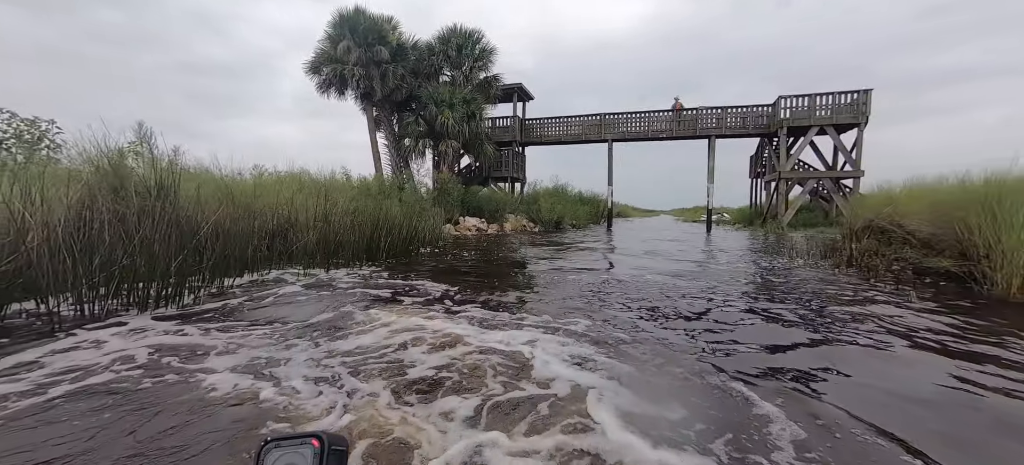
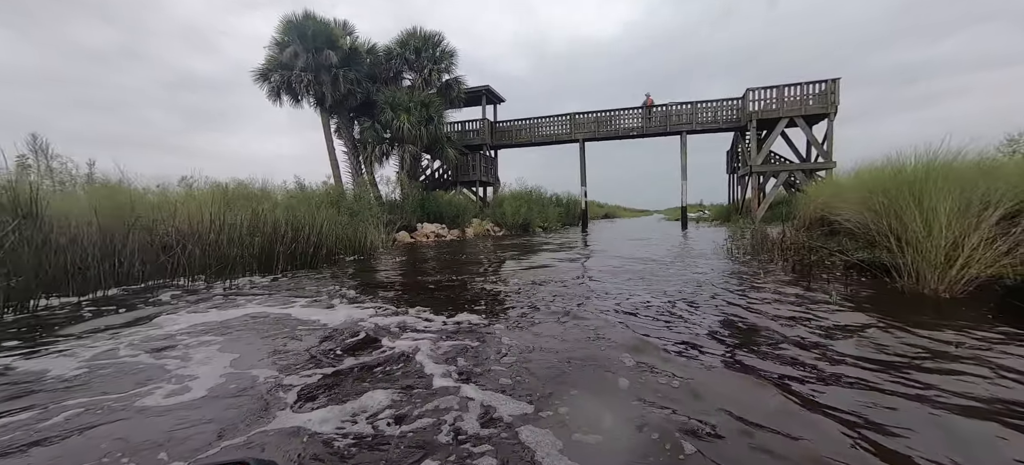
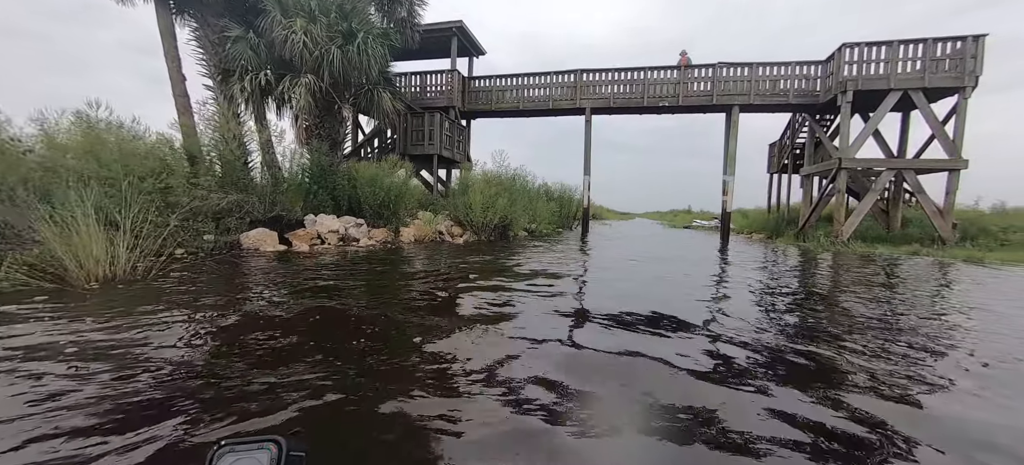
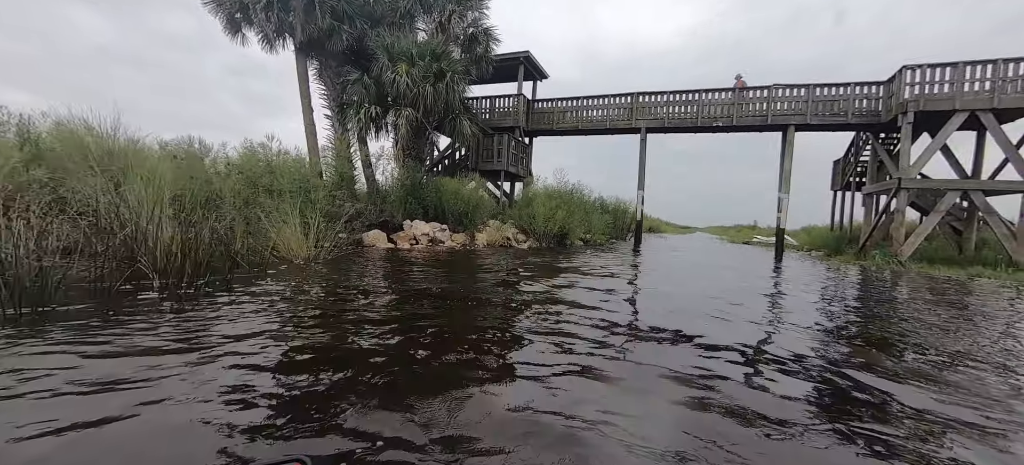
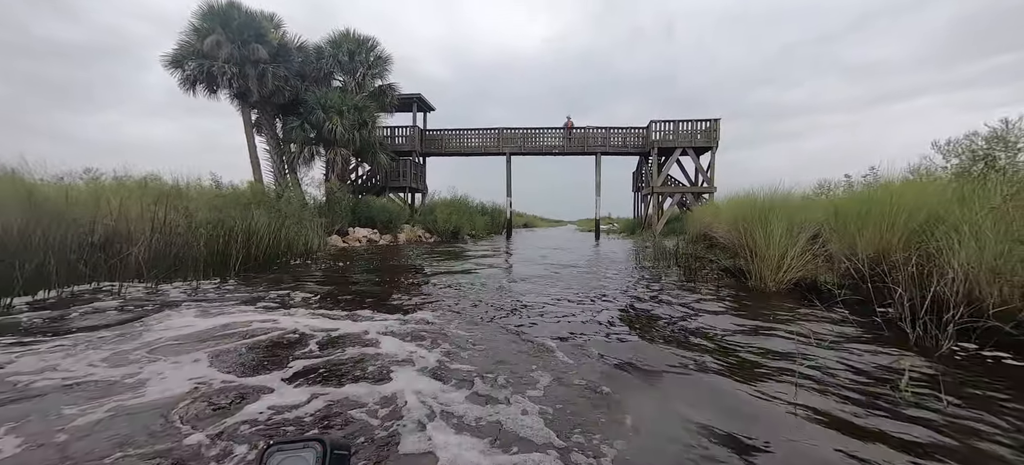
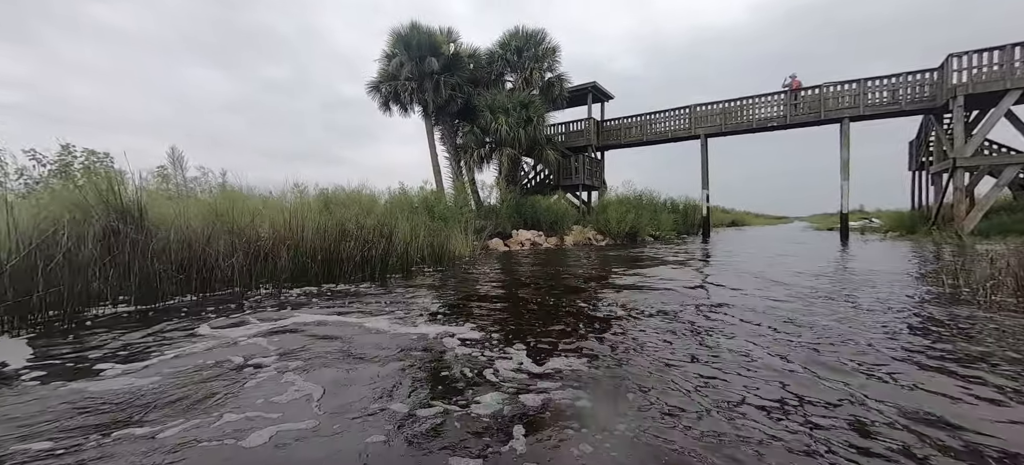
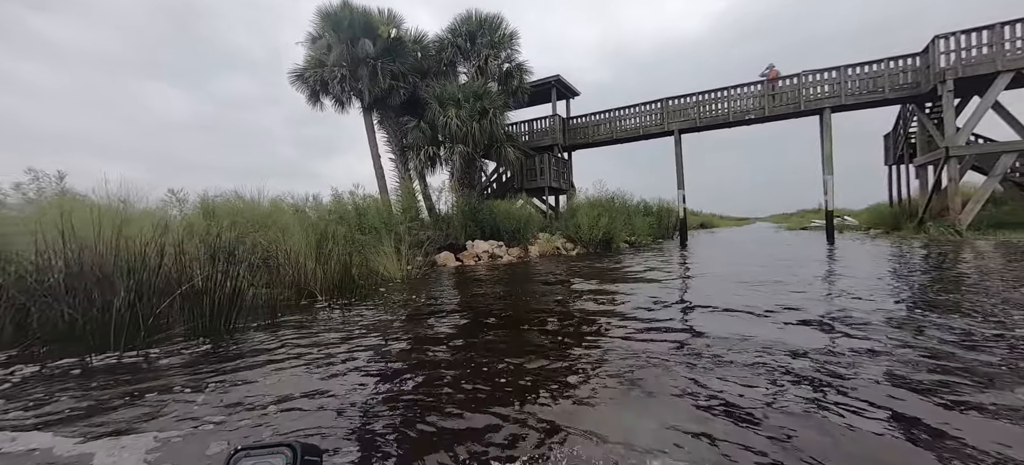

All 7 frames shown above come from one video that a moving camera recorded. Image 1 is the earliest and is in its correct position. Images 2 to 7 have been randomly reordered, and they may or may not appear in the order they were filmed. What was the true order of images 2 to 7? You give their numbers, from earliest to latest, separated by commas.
5, 2, 6, 7, 4, 3
